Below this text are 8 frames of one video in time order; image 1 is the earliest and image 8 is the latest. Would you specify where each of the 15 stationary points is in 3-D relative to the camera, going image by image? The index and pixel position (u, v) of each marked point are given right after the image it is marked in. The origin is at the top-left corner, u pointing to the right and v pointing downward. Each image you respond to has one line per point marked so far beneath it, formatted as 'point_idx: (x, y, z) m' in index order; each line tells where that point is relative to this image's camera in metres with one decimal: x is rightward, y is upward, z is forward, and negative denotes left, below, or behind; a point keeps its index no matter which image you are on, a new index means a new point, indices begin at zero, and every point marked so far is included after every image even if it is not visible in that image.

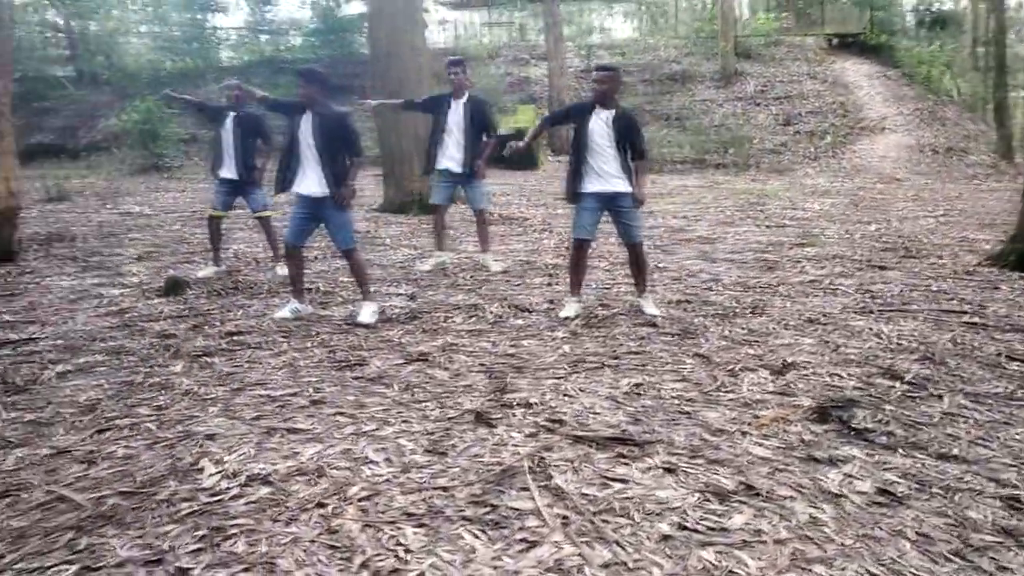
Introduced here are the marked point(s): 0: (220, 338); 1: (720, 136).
0: (-1.9, -0.3, +5.1) m
1: (+5.0, +3.6, +19.0) m
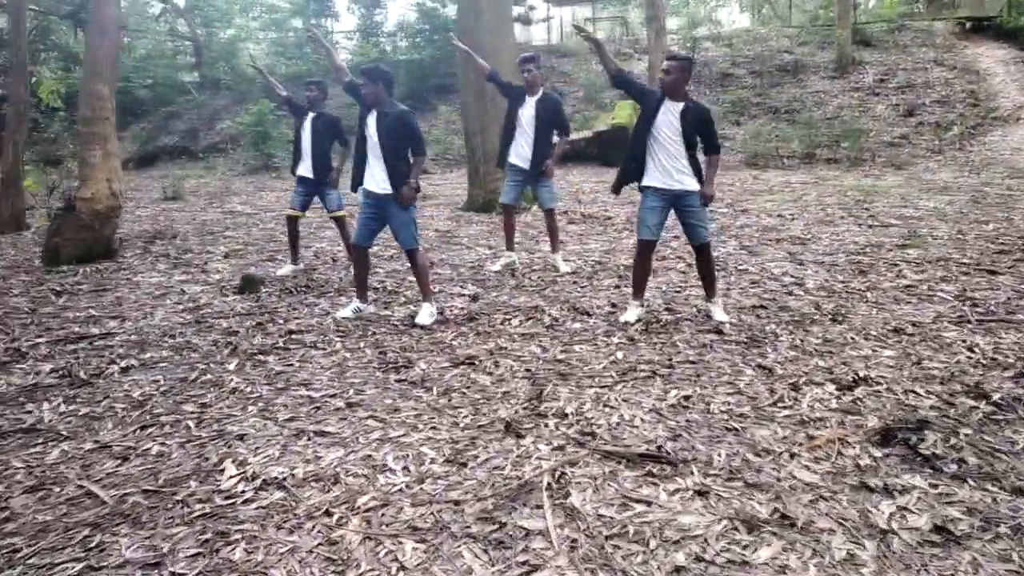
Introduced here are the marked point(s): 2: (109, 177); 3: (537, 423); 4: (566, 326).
0: (-1.5, -0.3, +5.2) m
1: (+7.2, +3.6, +18.0) m
2: (-4.1, +1.1, +8.1) m
3: (+0.1, -0.6, +3.6) m
4: (+0.3, -0.2, +5.2) m
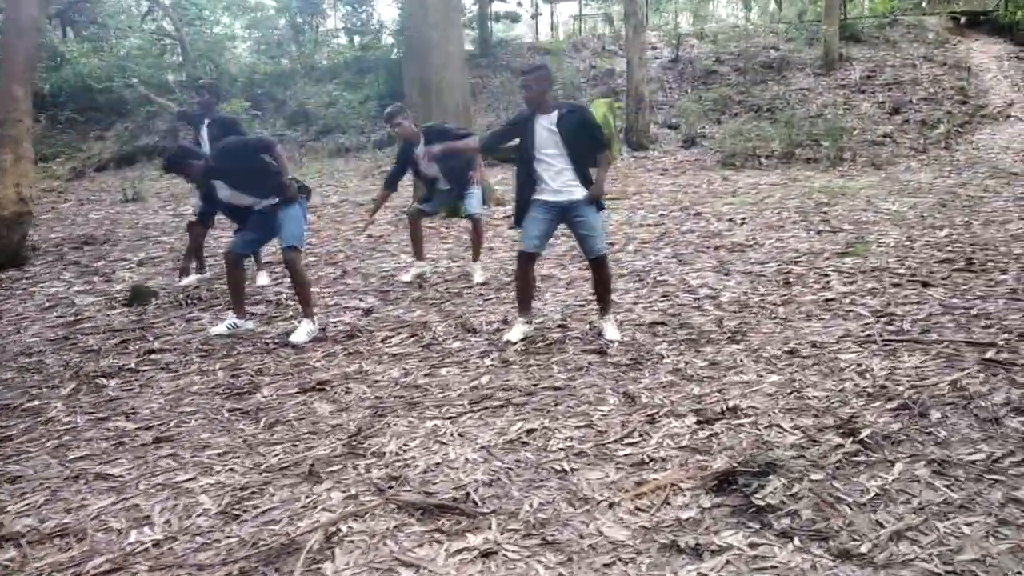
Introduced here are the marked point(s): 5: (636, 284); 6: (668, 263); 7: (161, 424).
0: (-2.3, -0.4, +4.8) m
1: (+6.6, +3.5, +17.5) m
2: (-4.8, +1.0, +7.8) m
3: (-0.7, -0.7, +3.3) m
4: (-0.4, -0.3, +4.8) m
5: (+1.0, 0.0, +6.2) m
6: (+1.4, +0.2, +7.0) m
7: (-1.7, -0.6, +3.8) m
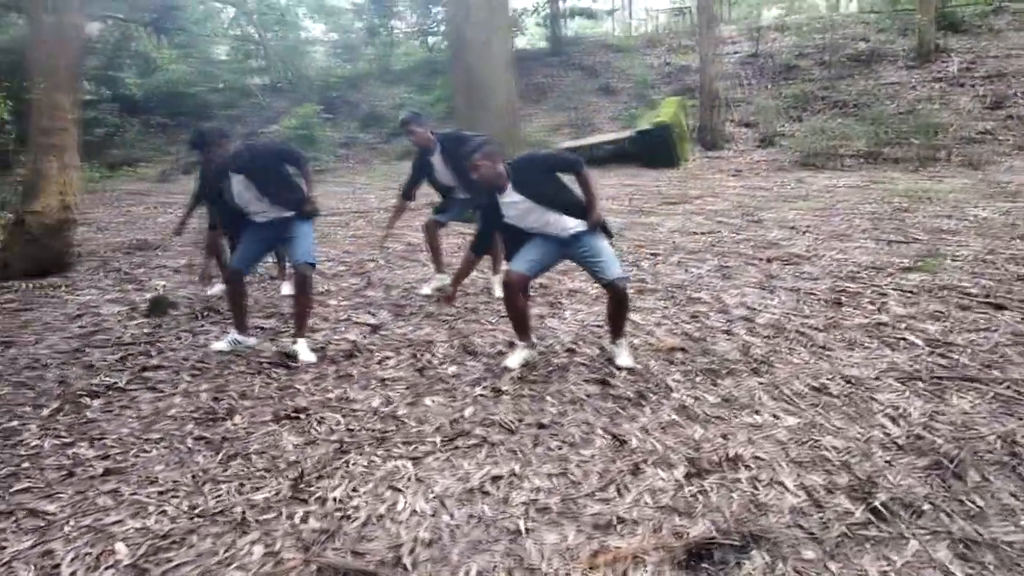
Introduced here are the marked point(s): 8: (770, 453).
0: (-2.3, -0.5, +4.7) m
1: (+8.0, +3.4, +16.4) m
2: (-4.5, +1.0, +8.0) m
3: (-0.8, -0.8, +3.0) m
4: (-0.4, -0.5, +4.5) m
5: (+1.1, -0.1, +5.7) m
6: (+1.6, +0.1, +6.5) m
7: (-1.8, -0.7, +3.6) m
8: (+1.1, -0.7, +3.3) m
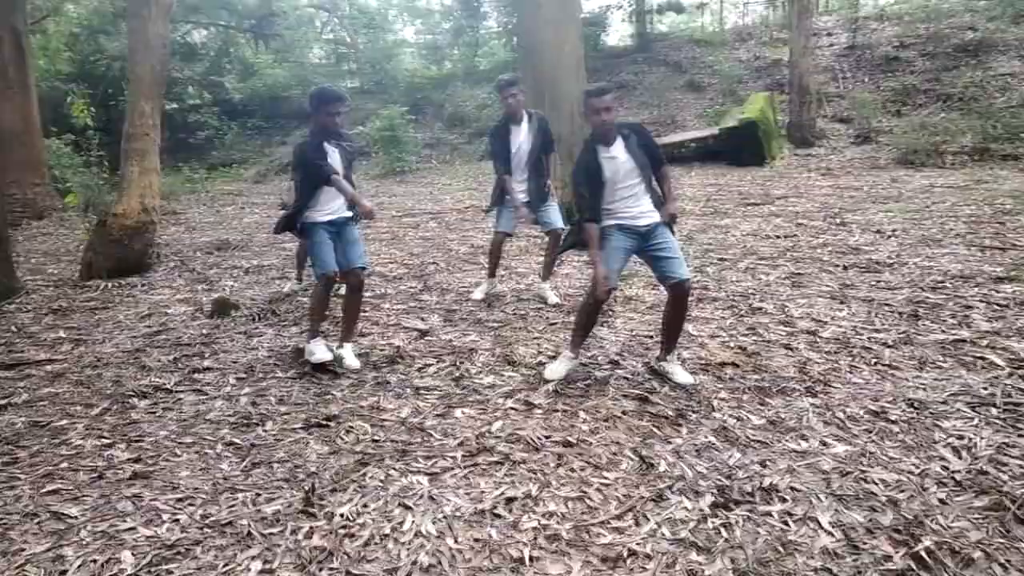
0: (-2.0, -0.5, +4.8) m
1: (+9.6, +3.2, +15.2) m
2: (-3.8, +1.0, +8.3) m
3: (-0.8, -0.9, +2.9) m
4: (-0.2, -0.5, +4.4) m
5: (+1.5, -0.2, +5.4) m
6: (+2.0, 0.0, +6.1) m
7: (-1.7, -0.8, +3.7) m
8: (+1.1, -0.8, +3.1) m
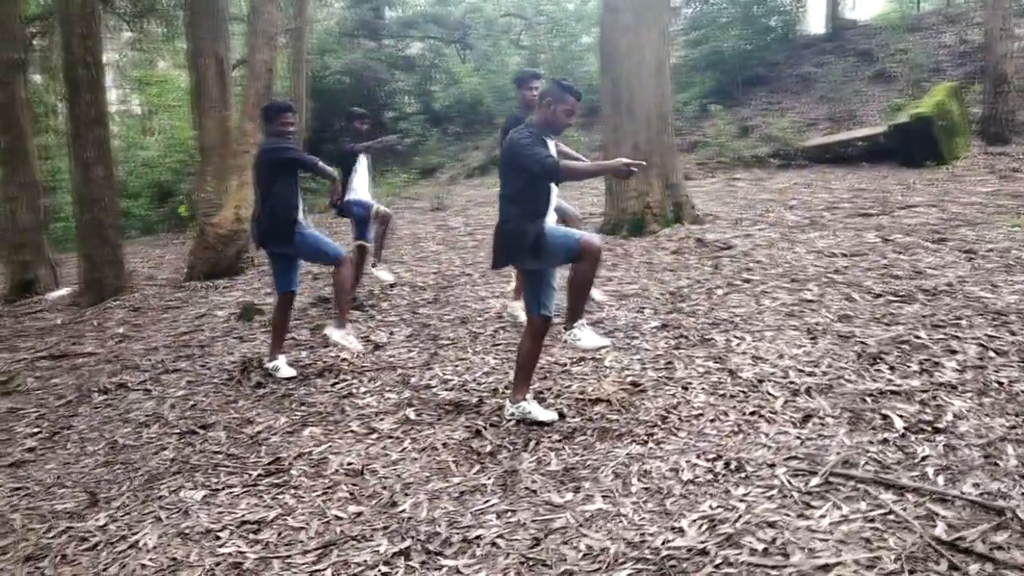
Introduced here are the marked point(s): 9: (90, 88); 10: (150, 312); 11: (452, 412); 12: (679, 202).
0: (-2.5, -0.6, +5.5) m
1: (+11.7, +2.8, +12.0) m
2: (-3.2, +1.0, +9.3) m
3: (-1.9, -1.0, +3.3) m
4: (-0.9, -0.6, +4.6) m
5: (+1.0, -0.3, +5.0) m
6: (+1.8, -0.2, +5.6) m
7: (-2.5, -0.9, +4.3) m
8: (0.0, -0.9, +2.9) m
9: (-4.4, +2.1, +8.3) m
10: (-3.6, -0.2, +7.9) m
11: (-0.3, -0.7, +4.2) m
12: (+2.0, +1.0, +9.4) m
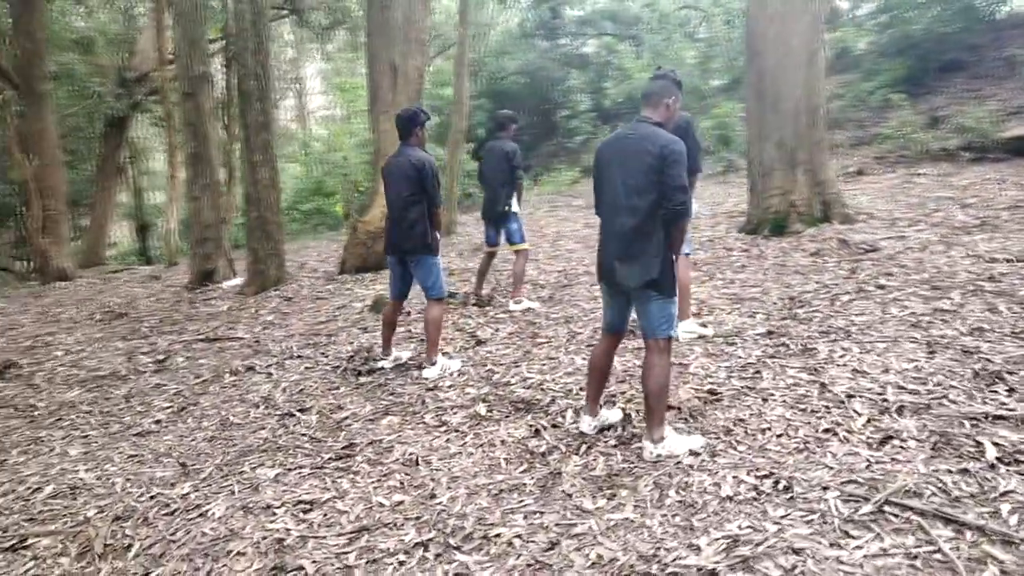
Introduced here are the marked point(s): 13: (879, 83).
0: (-1.8, -0.6, +6.0) m
1: (+13.6, +2.5, +9.2) m
2: (-1.5, +1.0, +9.8) m
3: (-1.7, -0.9, +3.7) m
4: (-0.4, -0.6, +4.7) m
5: (+1.6, -0.4, +4.8) m
6: (+2.4, -0.2, +5.1) m
7: (-2.0, -0.8, +4.8) m
8: (+0.1, -0.9, +2.9) m
9: (-2.9, +2.2, +9.1) m
10: (-2.3, -0.1, +8.5) m
11: (+0.1, -0.7, +4.3) m
12: (+3.5, +1.0, +8.8) m
13: (+8.6, +4.8, +19.0) m
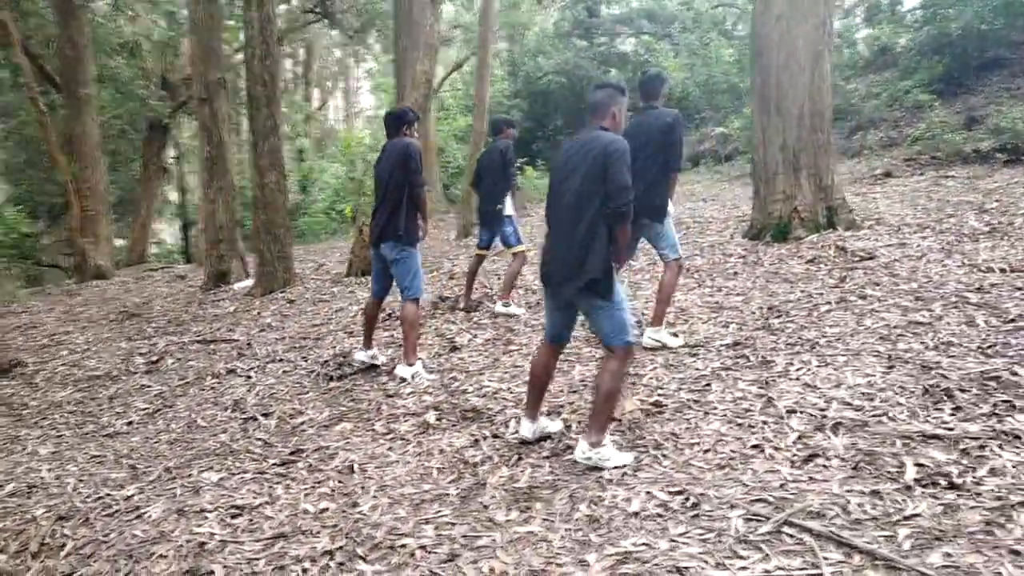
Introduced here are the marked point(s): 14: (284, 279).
0: (-2.0, -0.6, +6.1) m
1: (+13.6, +2.4, +8.4) m
2: (-1.5, +1.0, +10.0) m
3: (-2.0, -1.0, +3.9) m
4: (-0.7, -0.7, +4.8) m
5: (+1.3, -0.4, +4.7) m
6: (+2.2, -0.3, +5.0) m
7: (-2.3, -0.8, +5.0) m
8: (-0.3, -1.0, +2.9) m
9: (-2.9, +2.2, +9.3) m
10: (-2.3, -0.2, +8.7) m
11: (-0.2, -0.7, +4.3) m
12: (+3.5, +0.9, +8.6) m
13: (+9.2, +4.7, +18.5) m
14: (-2.8, +0.1, +9.8) m
